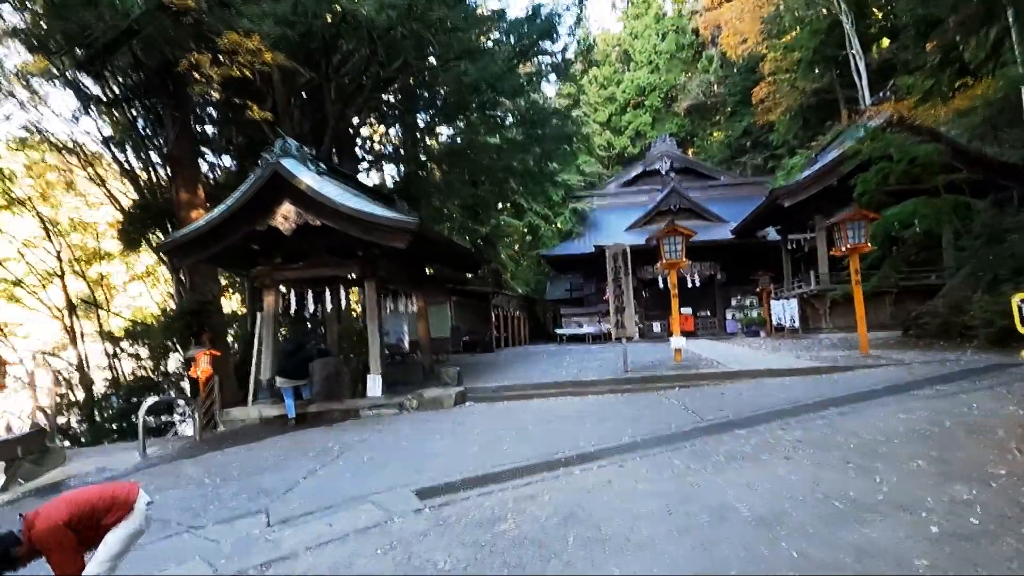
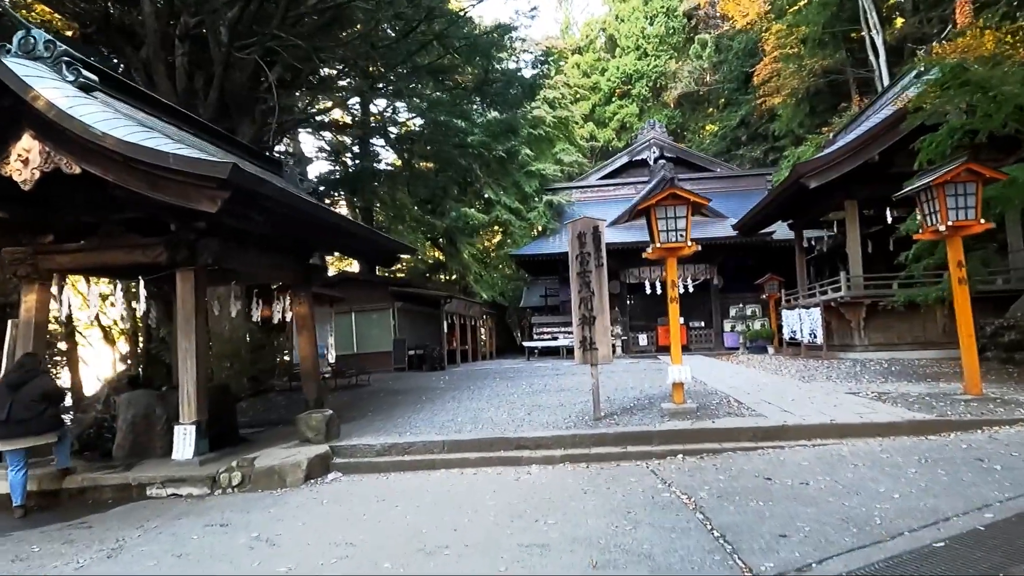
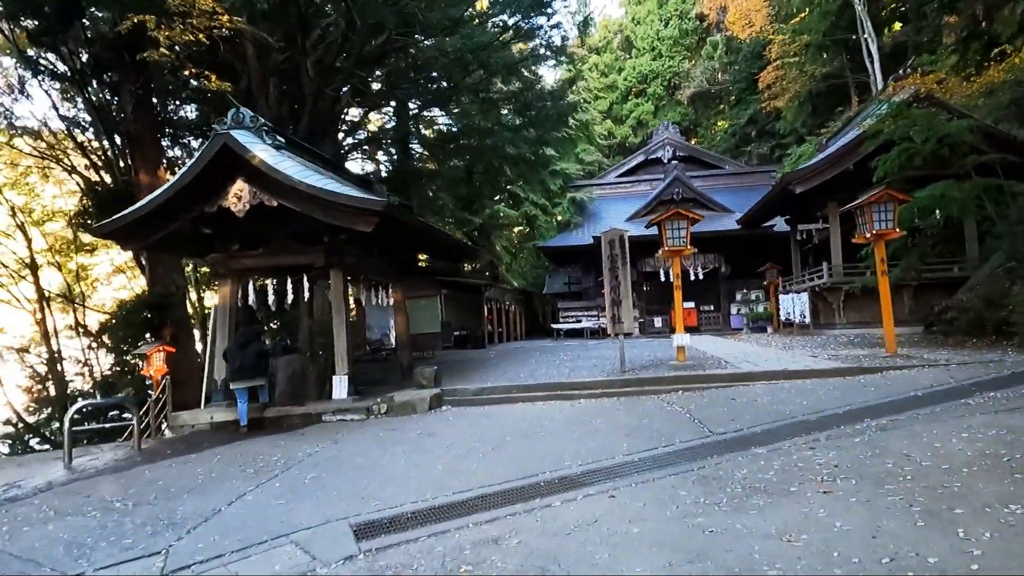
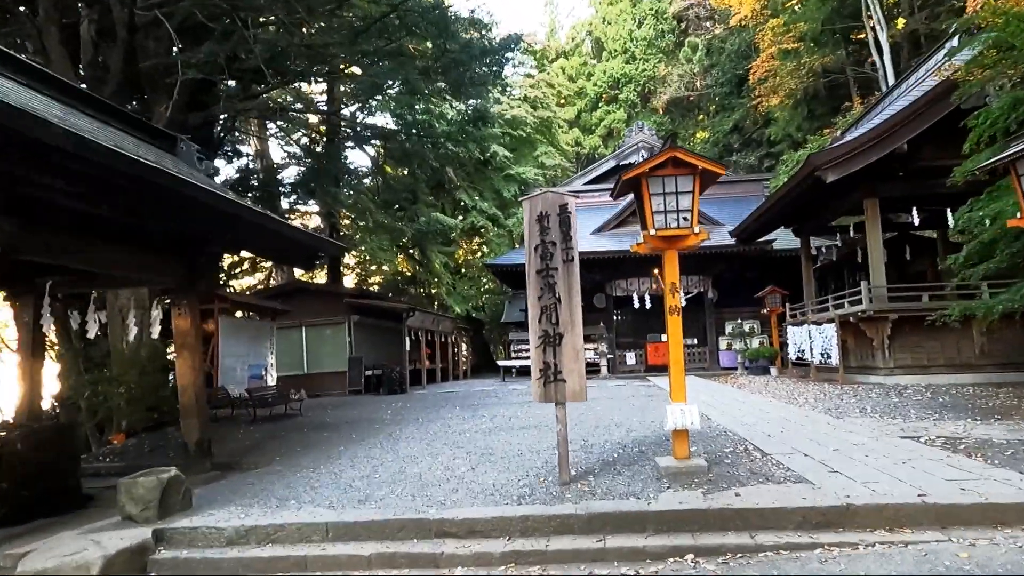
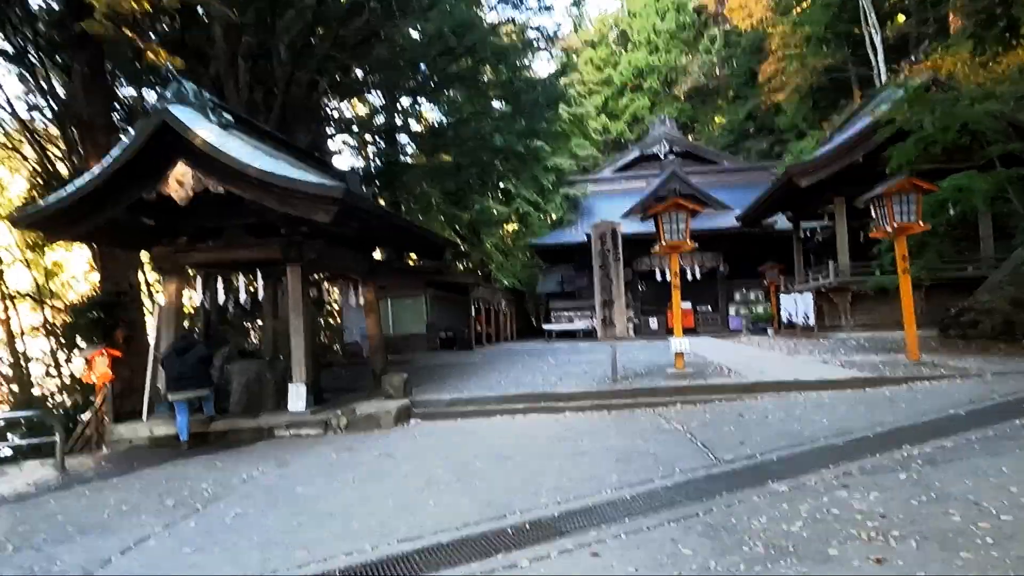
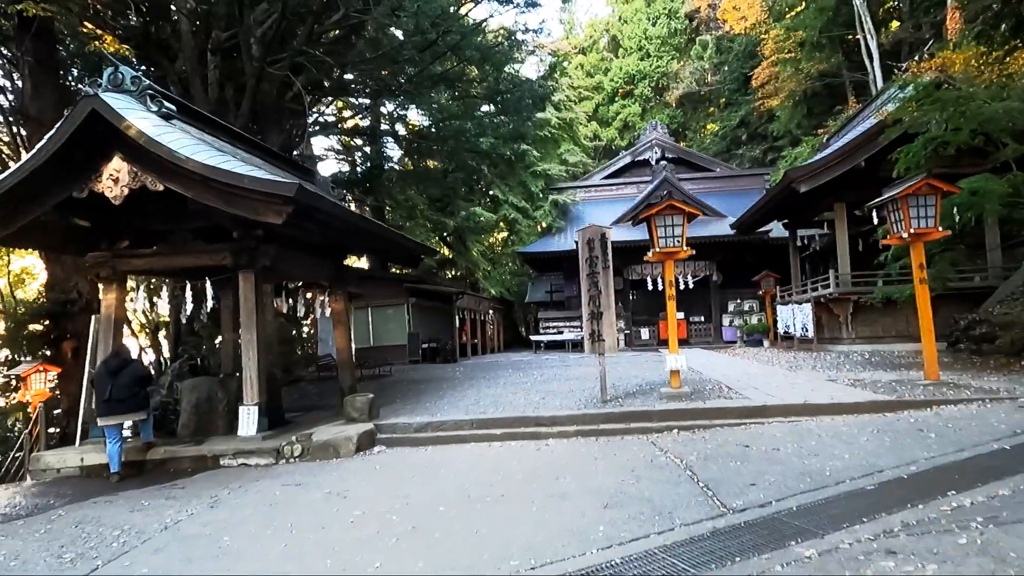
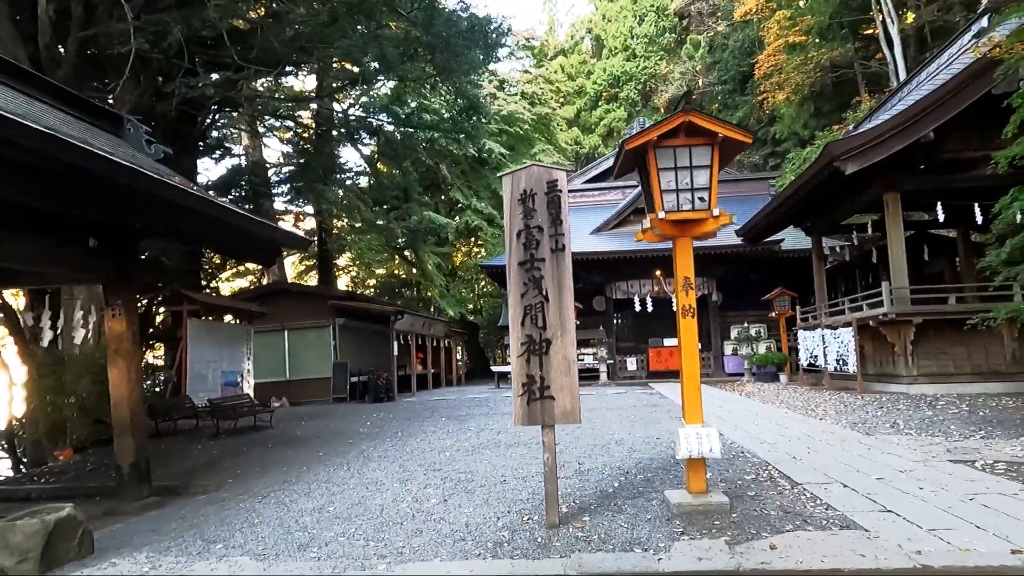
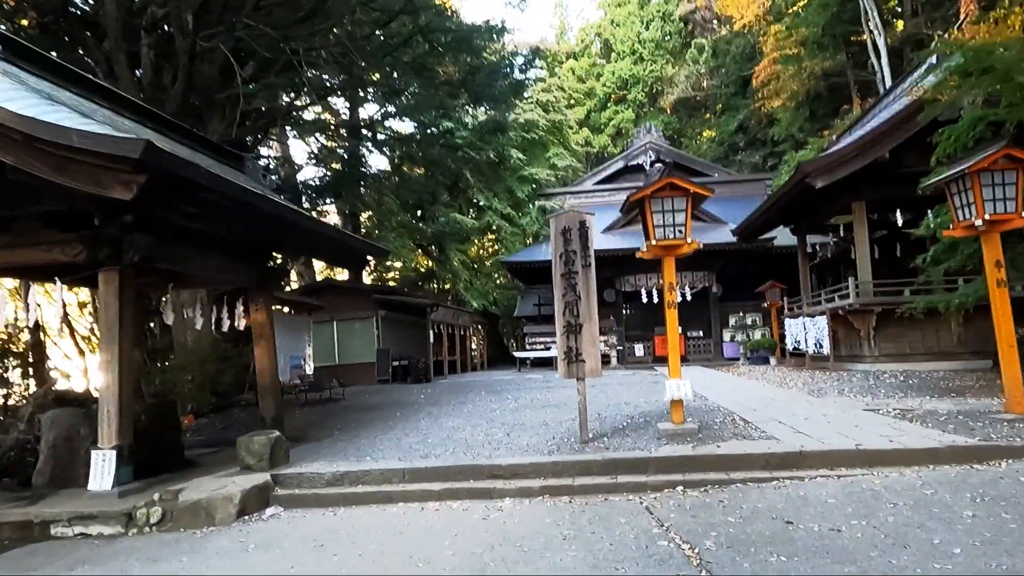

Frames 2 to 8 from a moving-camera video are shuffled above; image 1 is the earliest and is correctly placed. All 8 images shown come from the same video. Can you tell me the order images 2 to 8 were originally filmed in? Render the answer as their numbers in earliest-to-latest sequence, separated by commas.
3, 5, 6, 2, 8, 4, 7
